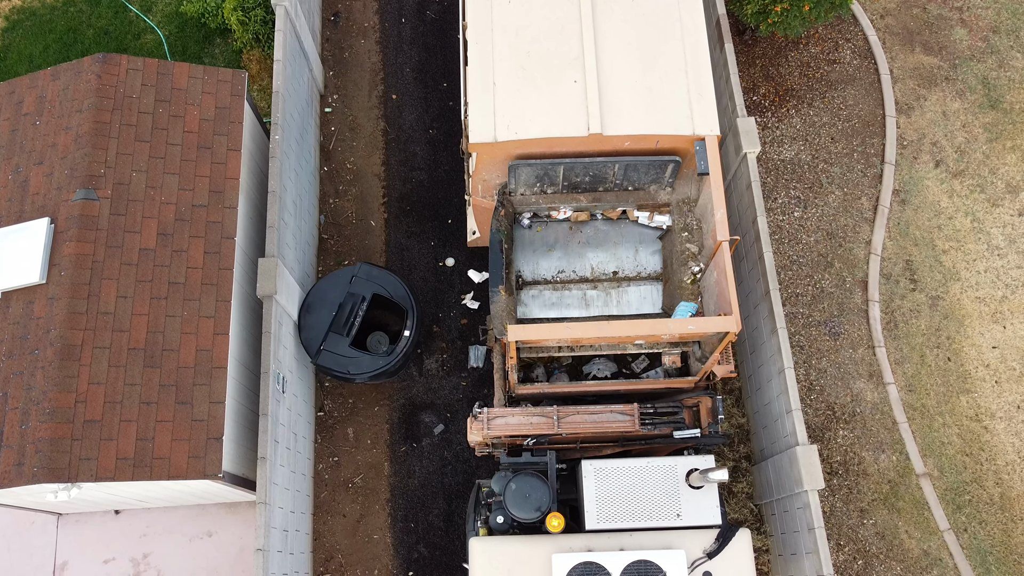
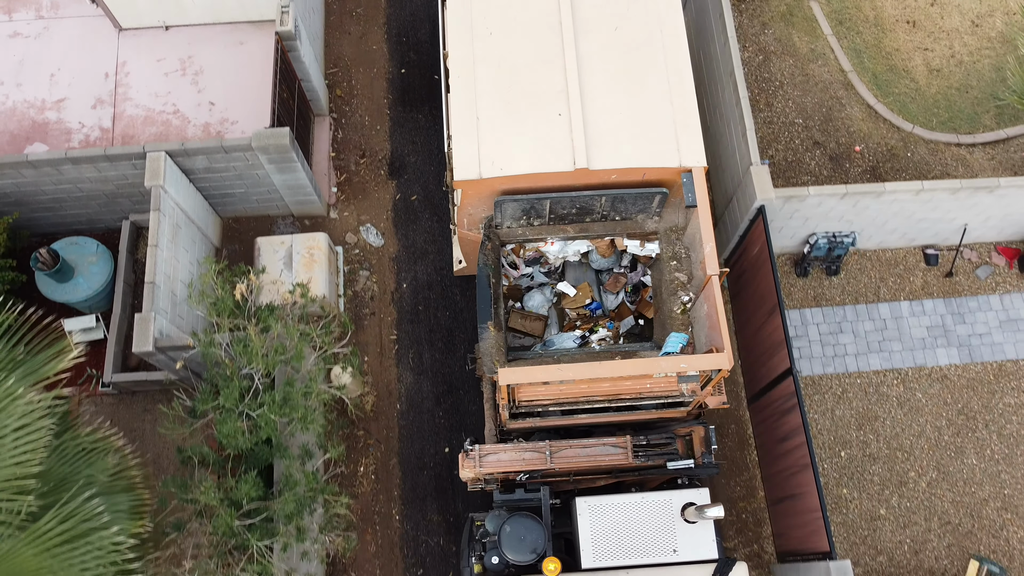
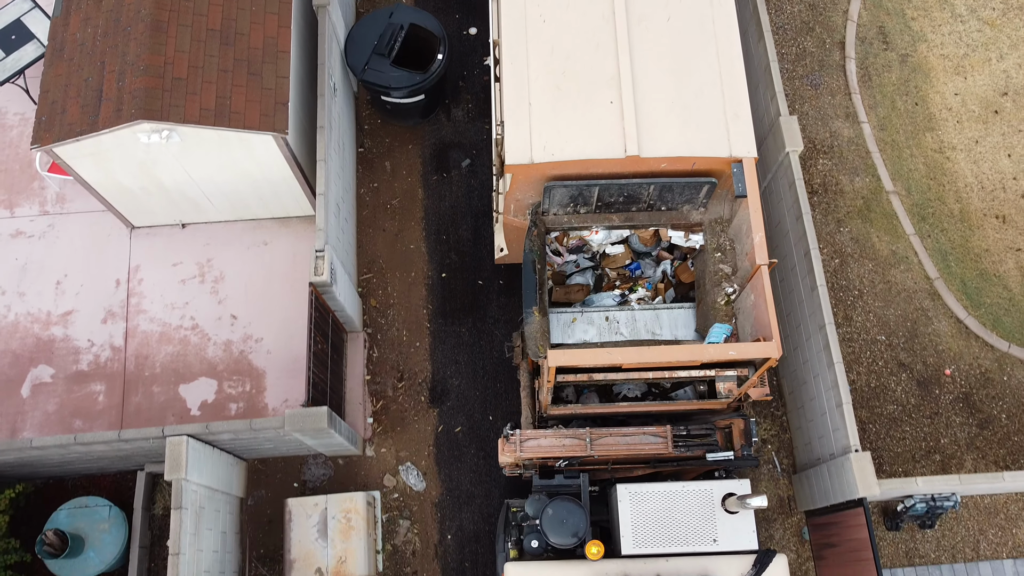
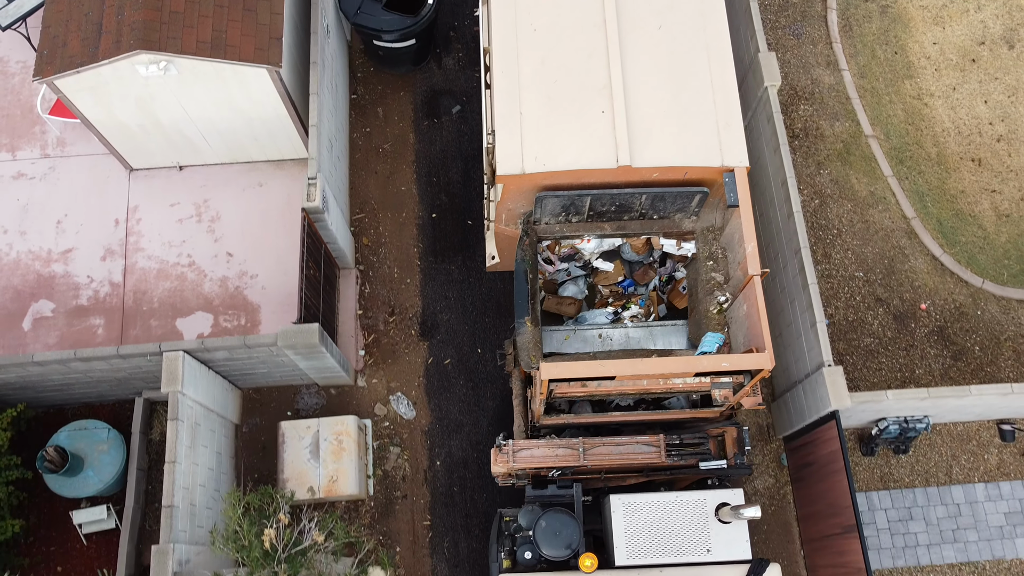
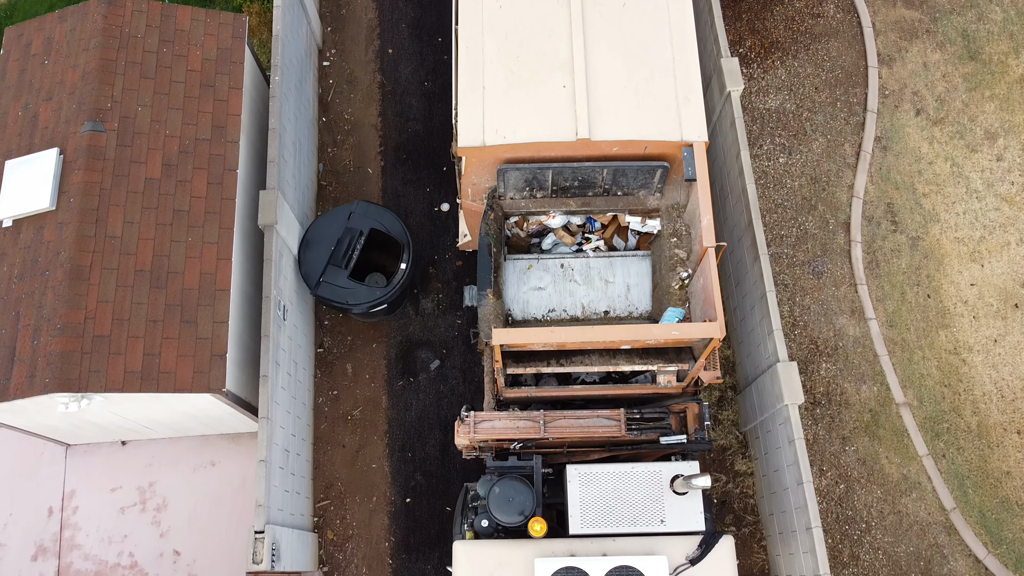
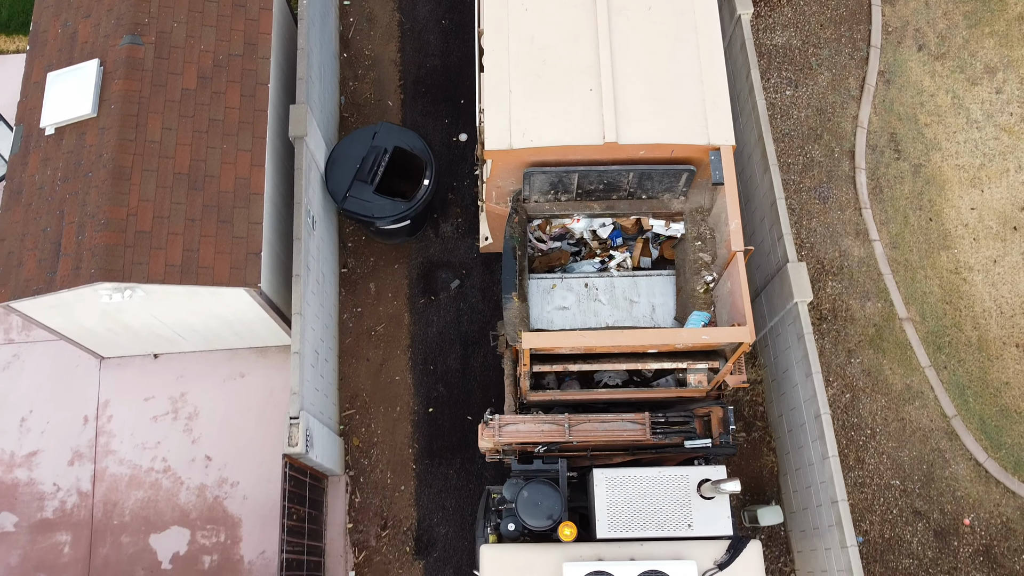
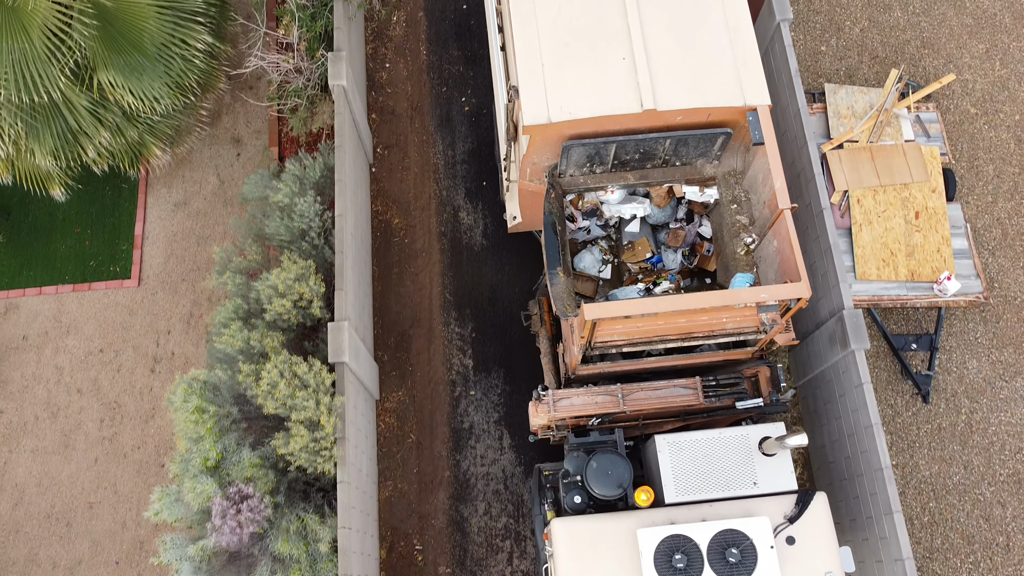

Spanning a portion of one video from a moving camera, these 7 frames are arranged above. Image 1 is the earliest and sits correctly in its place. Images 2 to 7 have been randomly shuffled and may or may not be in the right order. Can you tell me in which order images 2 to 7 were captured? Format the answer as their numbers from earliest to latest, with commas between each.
5, 6, 3, 4, 2, 7
